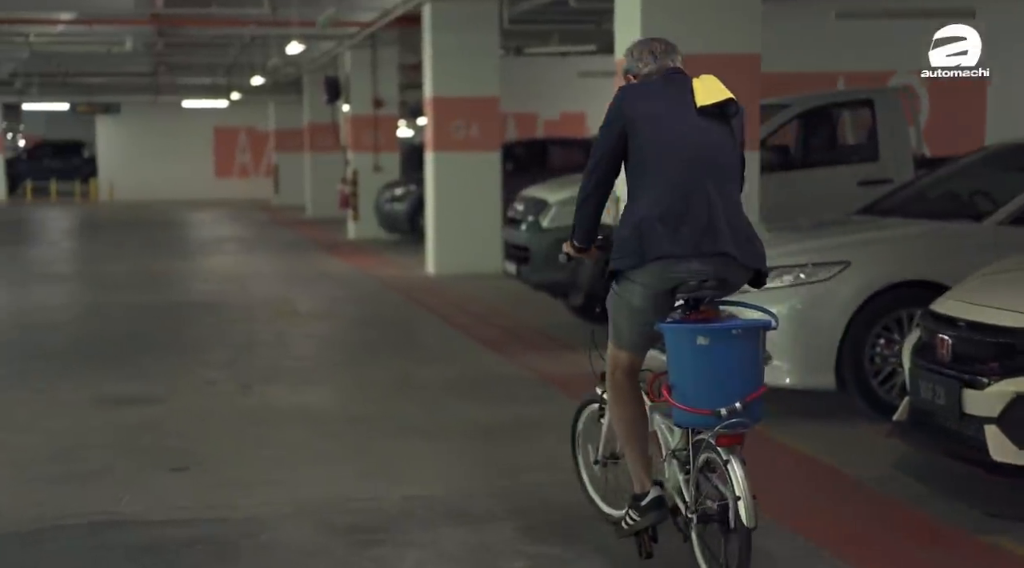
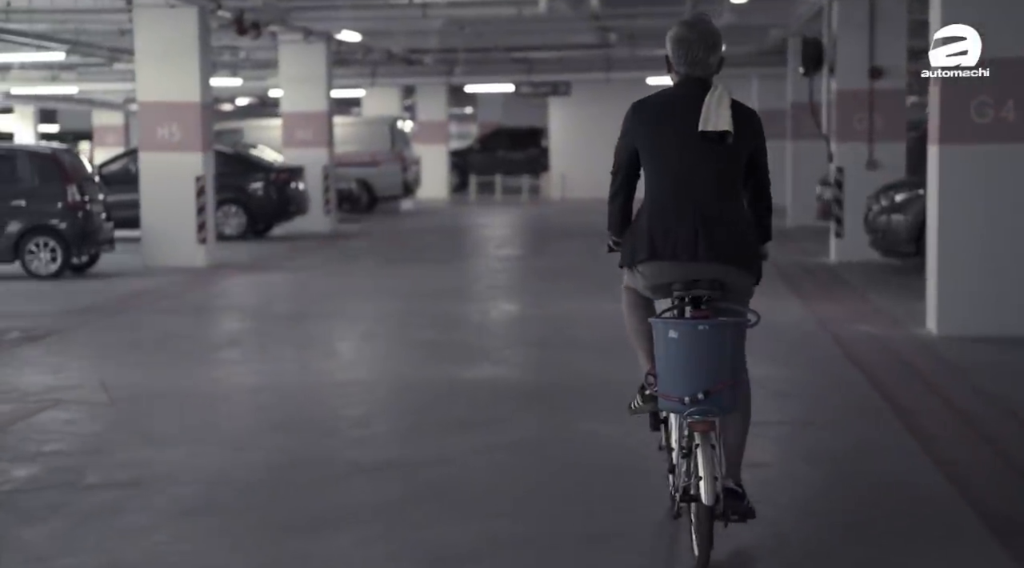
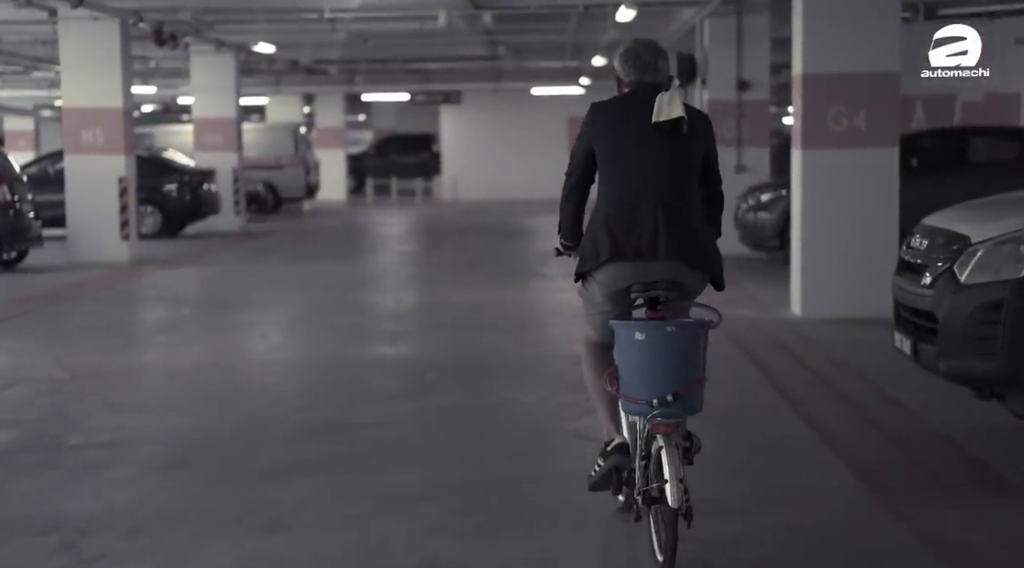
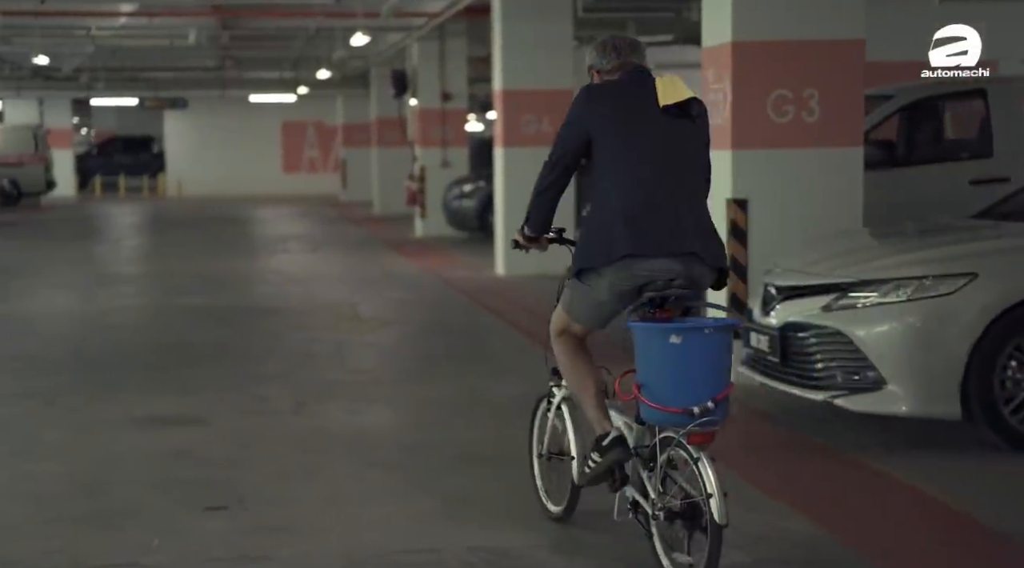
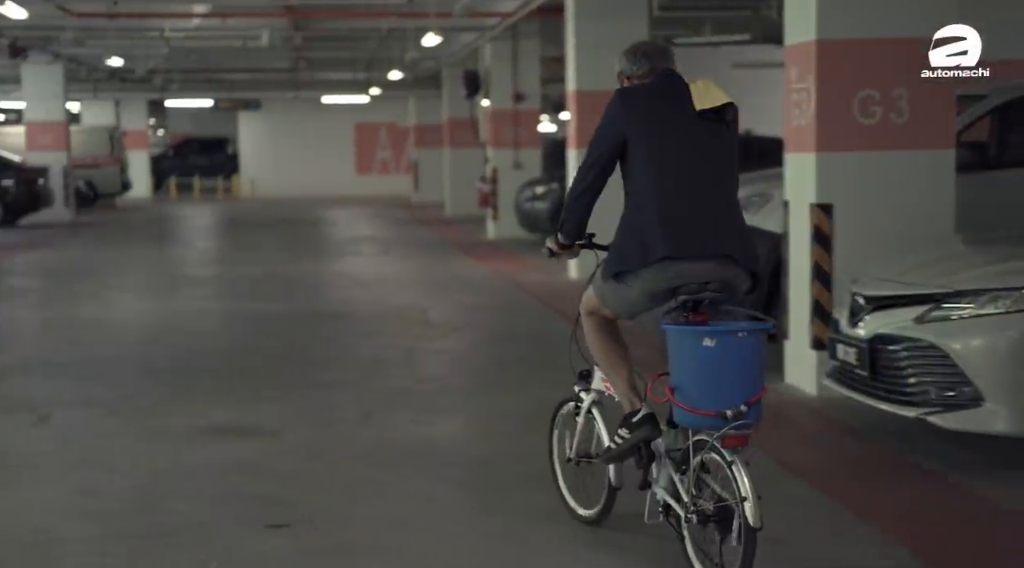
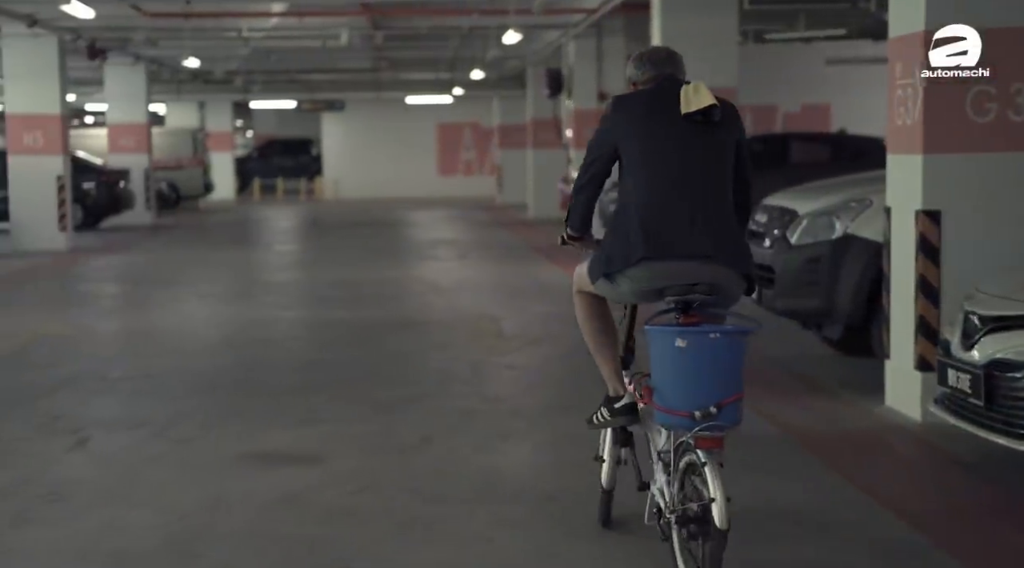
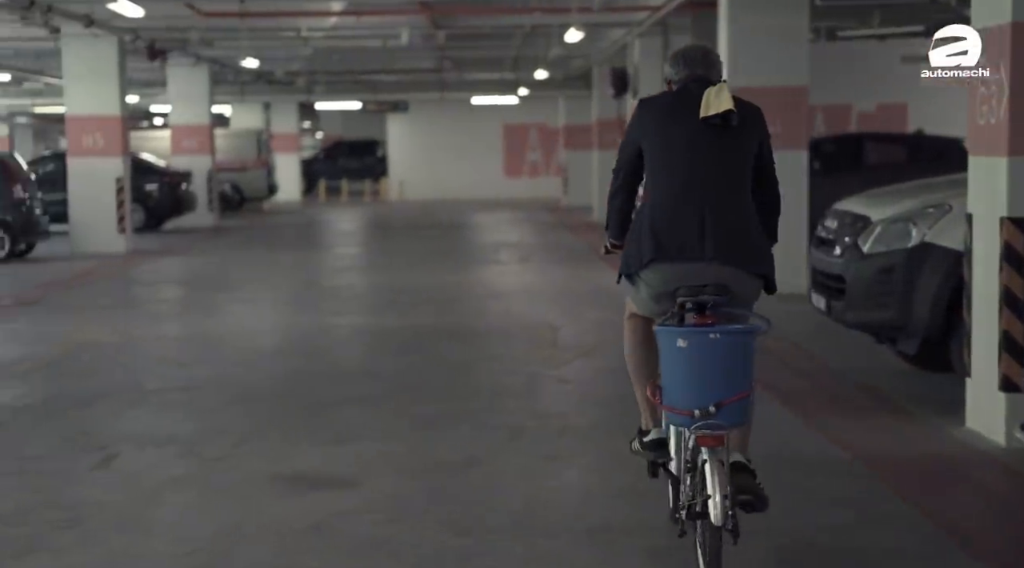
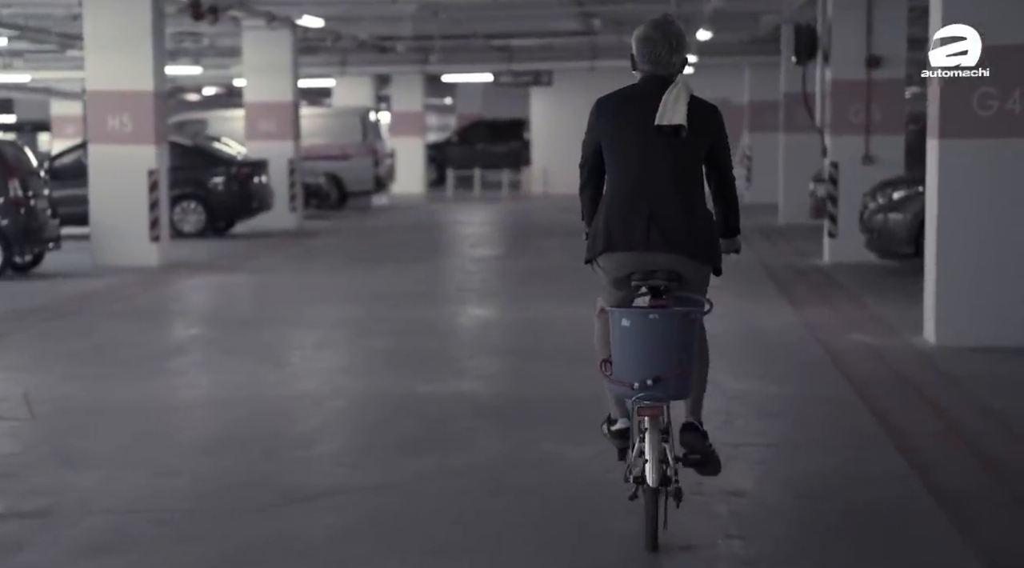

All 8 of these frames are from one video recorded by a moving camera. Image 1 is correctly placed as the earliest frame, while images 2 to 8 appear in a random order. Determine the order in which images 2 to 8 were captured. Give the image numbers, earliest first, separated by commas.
4, 5, 6, 7, 3, 2, 8
